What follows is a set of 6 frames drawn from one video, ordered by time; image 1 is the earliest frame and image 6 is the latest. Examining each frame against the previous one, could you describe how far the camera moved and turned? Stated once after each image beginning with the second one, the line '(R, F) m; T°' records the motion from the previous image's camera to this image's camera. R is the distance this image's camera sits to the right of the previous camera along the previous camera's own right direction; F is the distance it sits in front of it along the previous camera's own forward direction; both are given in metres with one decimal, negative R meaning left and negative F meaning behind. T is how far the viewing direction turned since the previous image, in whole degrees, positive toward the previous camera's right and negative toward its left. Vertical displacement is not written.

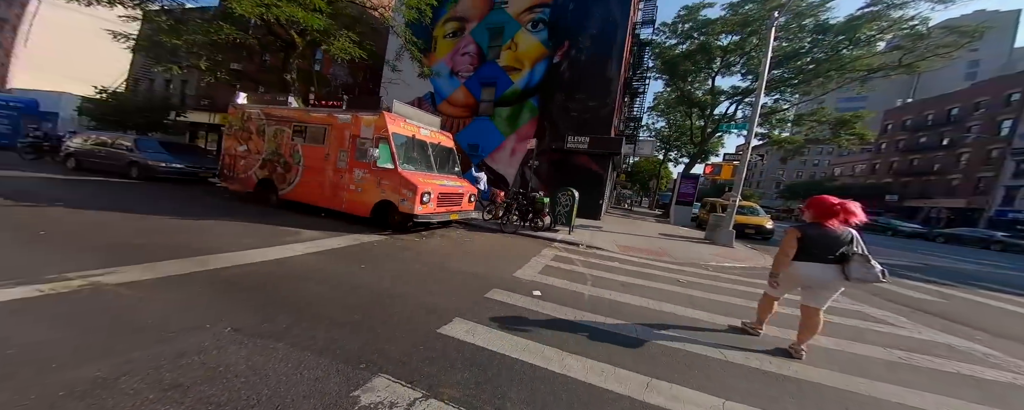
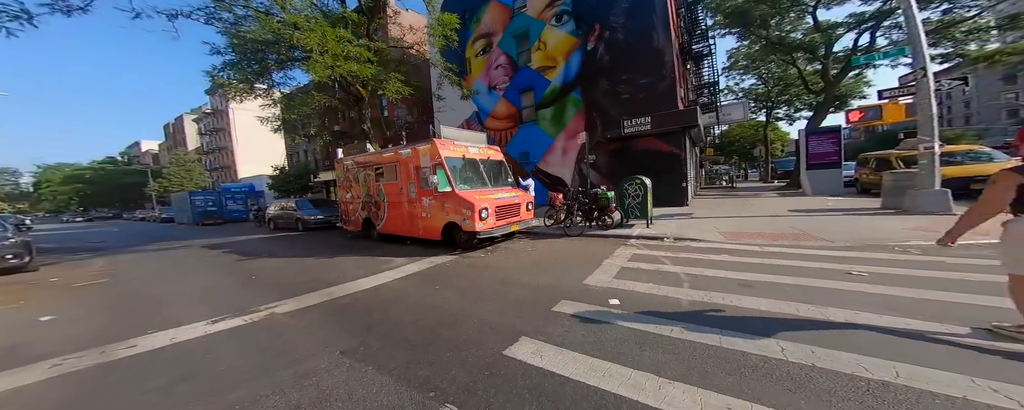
(+0.2, +0.3) m; -15°
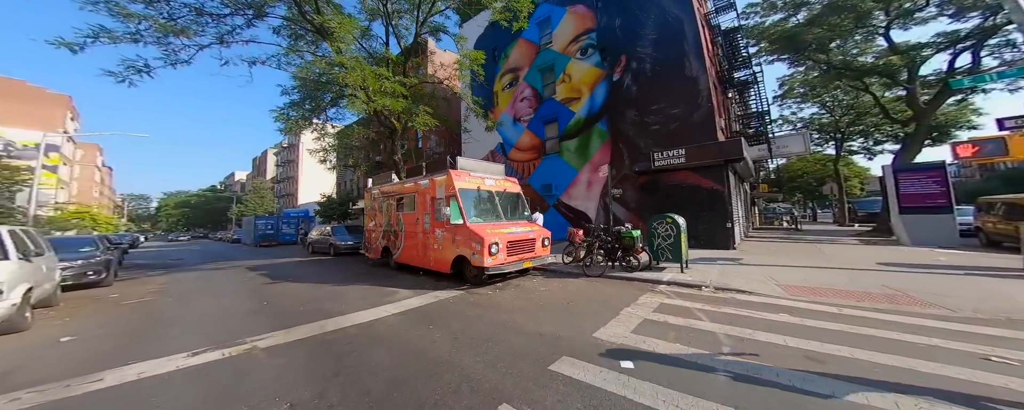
(+0.6, +0.4) m; -8°
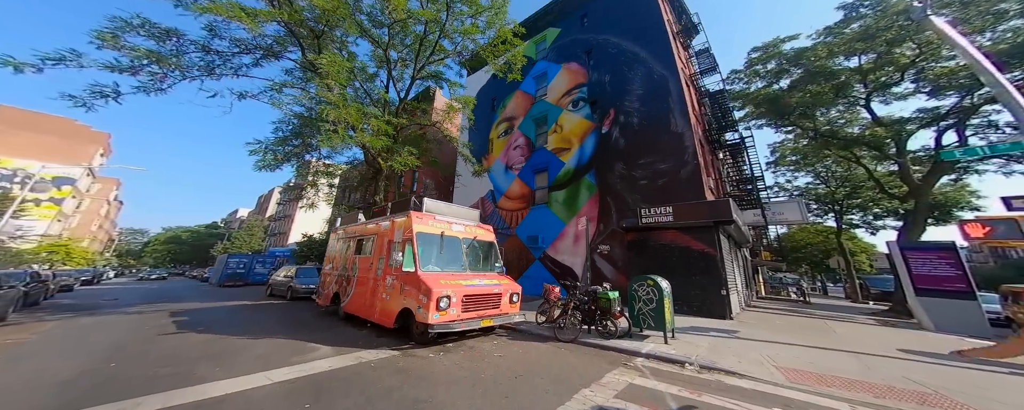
(+0.9, +0.6) m; -1°
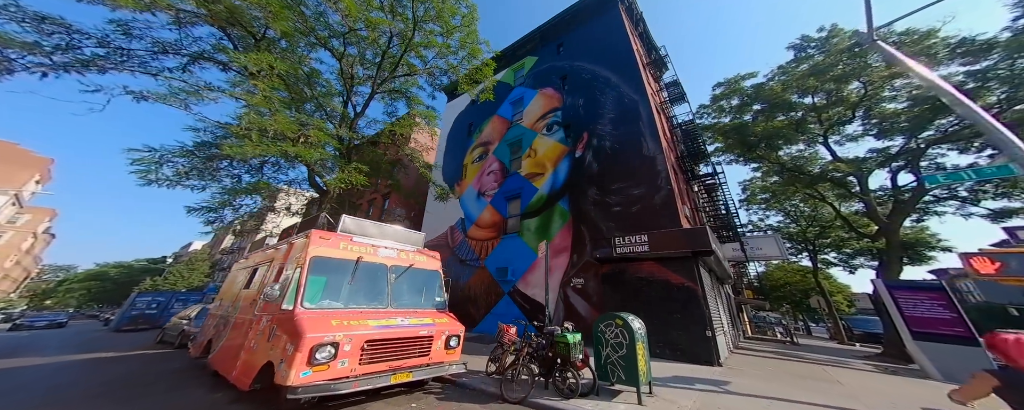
(+1.0, +1.1) m; +3°
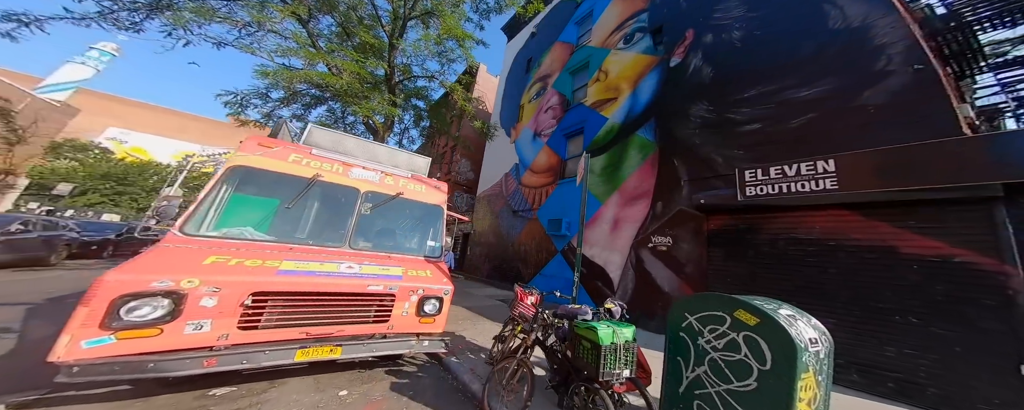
(+1.2, +2.7) m; -22°
